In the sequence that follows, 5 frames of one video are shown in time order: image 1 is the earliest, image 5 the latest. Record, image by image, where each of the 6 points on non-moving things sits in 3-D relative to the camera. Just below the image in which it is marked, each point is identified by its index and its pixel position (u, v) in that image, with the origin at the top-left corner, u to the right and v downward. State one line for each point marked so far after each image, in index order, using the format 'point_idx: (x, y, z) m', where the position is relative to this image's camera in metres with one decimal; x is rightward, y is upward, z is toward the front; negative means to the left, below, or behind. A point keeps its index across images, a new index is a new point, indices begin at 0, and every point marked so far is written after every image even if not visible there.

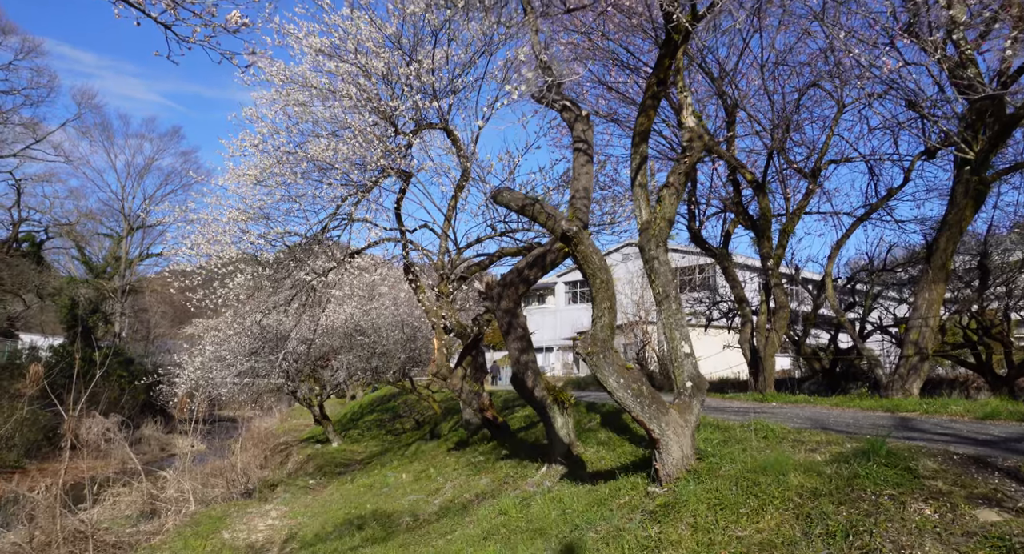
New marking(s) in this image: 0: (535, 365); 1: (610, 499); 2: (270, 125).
0: (+0.2, -0.9, +7.4) m
1: (+0.7, -1.5, +5.0) m
2: (-3.4, +2.2, +10.7) m
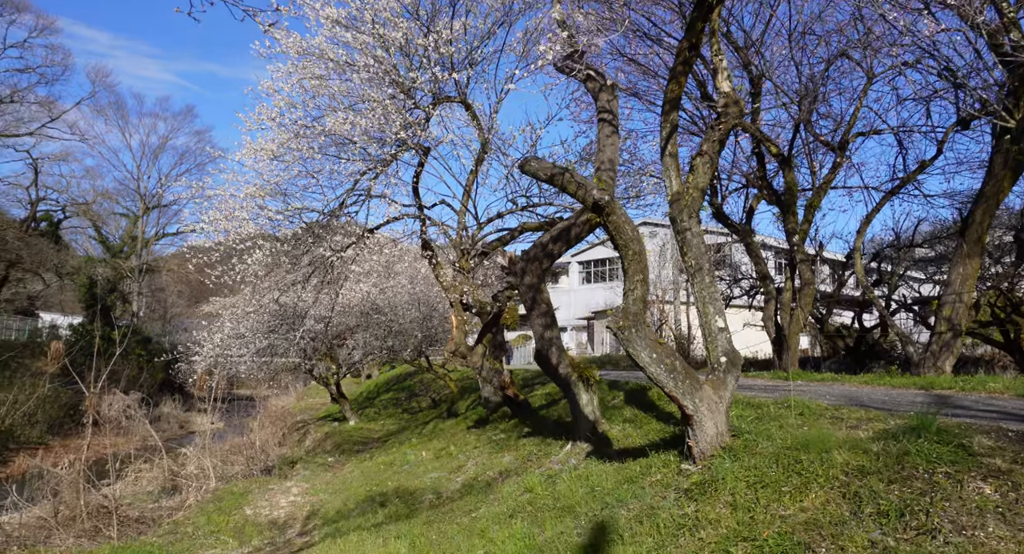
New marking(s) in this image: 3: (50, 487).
0: (+0.5, -0.6, +7.3) m
1: (+0.8, -1.3, +4.9) m
2: (-3.2, +2.5, +10.5) m
3: (-7.7, -3.5, +12.6) m
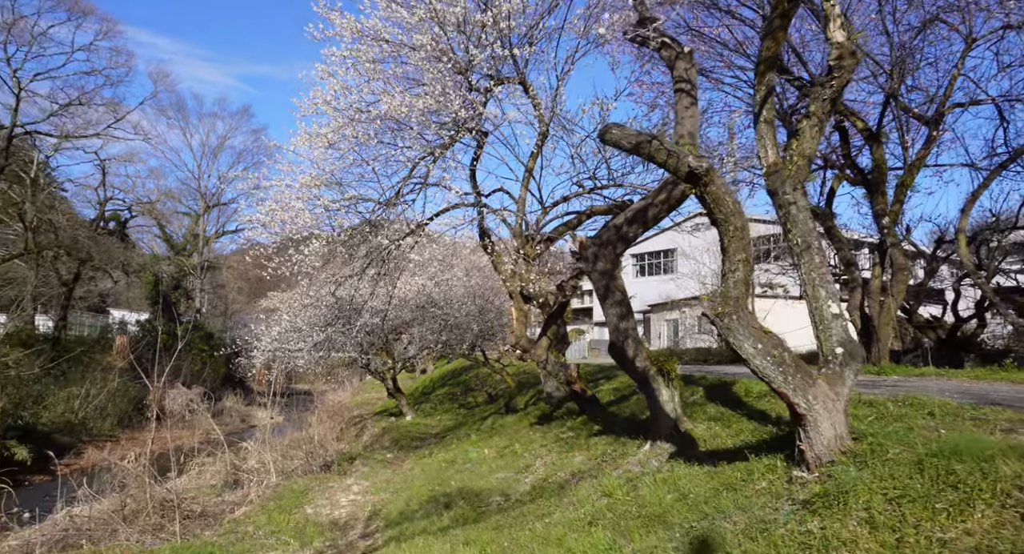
0: (+1.1, -0.5, +6.7) m
1: (+1.3, -1.2, +4.3) m
2: (-2.3, +2.6, +10.2) m
3: (-6.6, -3.4, +12.6) m
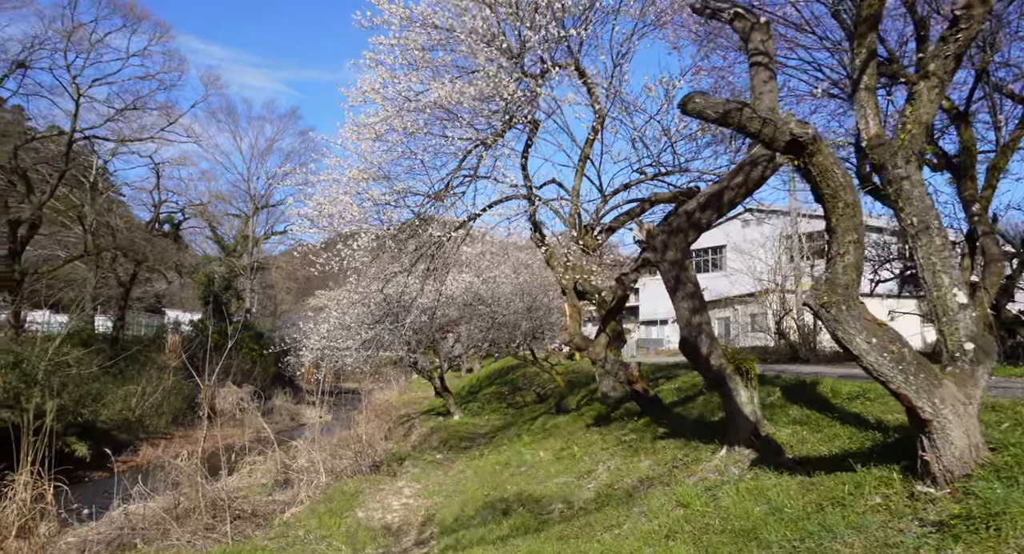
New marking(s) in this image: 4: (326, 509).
0: (+1.6, -0.4, +6.2) m
1: (+1.7, -1.1, +3.8) m
2: (-1.6, +2.7, +9.9) m
3: (-5.7, -3.4, +12.5) m
4: (-2.3, -2.8, +9.1) m
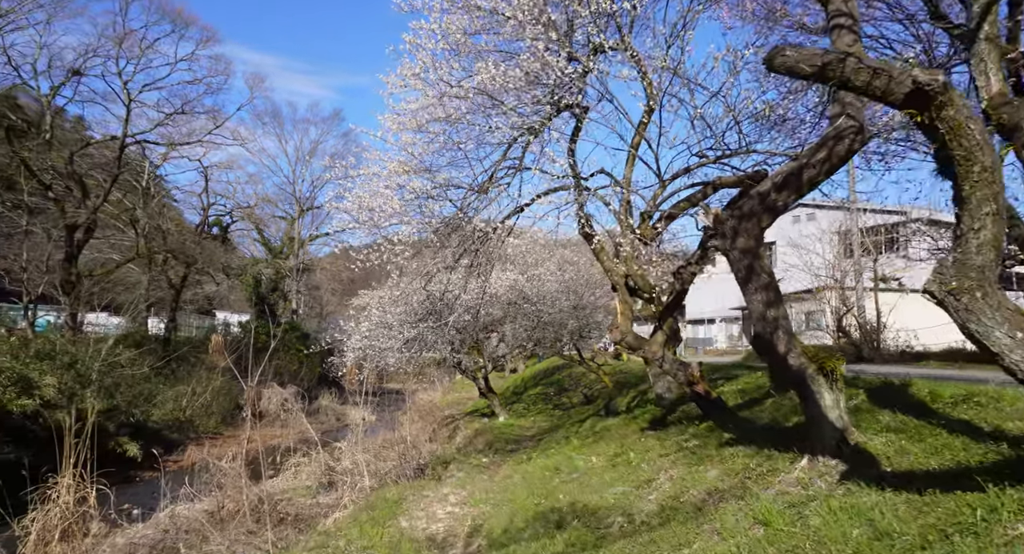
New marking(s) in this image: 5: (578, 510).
0: (+2.0, -0.3, +5.5) m
1: (+2.0, -1.0, +3.2) m
2: (-1.0, +2.7, +9.4) m
3: (-4.9, -3.3, +12.3) m
4: (-1.7, -2.8, +8.7) m
5: (+0.6, -2.1, +6.7) m
